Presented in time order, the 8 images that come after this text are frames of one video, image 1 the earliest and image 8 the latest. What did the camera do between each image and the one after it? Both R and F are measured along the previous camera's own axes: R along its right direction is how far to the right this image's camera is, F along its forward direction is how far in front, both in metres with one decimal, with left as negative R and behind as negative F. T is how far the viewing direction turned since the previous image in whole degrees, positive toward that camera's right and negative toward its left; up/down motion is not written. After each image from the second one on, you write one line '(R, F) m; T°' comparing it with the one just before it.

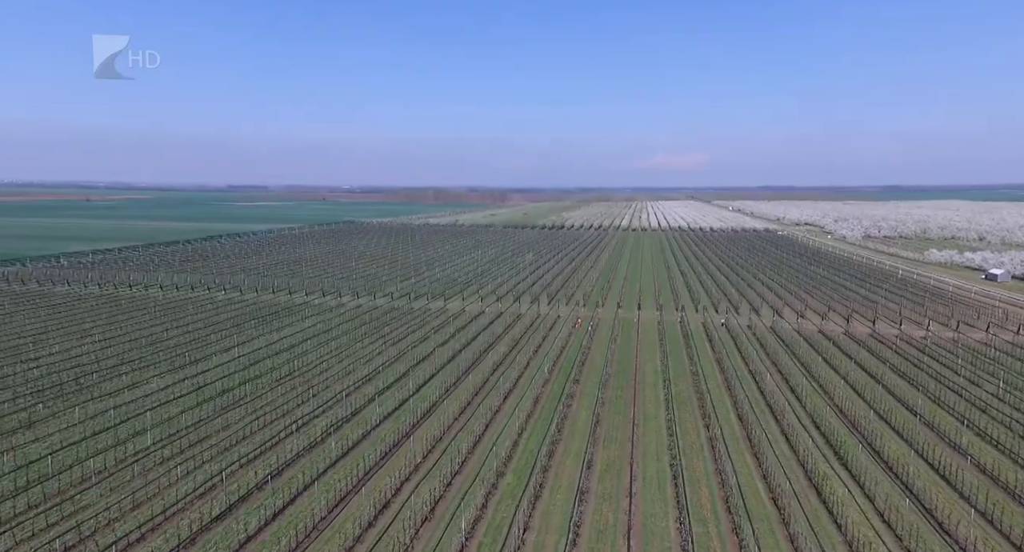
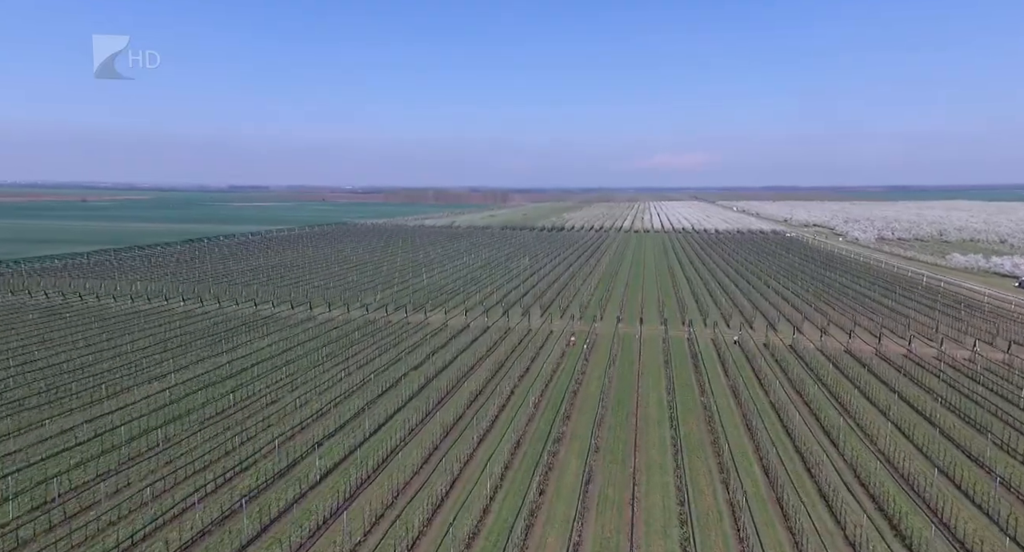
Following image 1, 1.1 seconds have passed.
(+0.5, +2.3) m; 0°
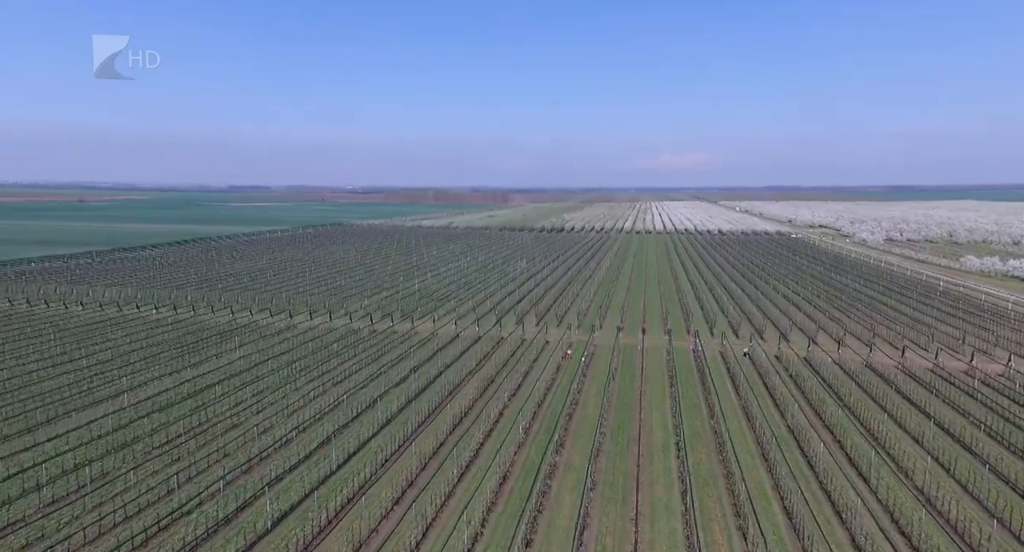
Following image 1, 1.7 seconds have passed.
(+0.3, +1.3) m; 0°
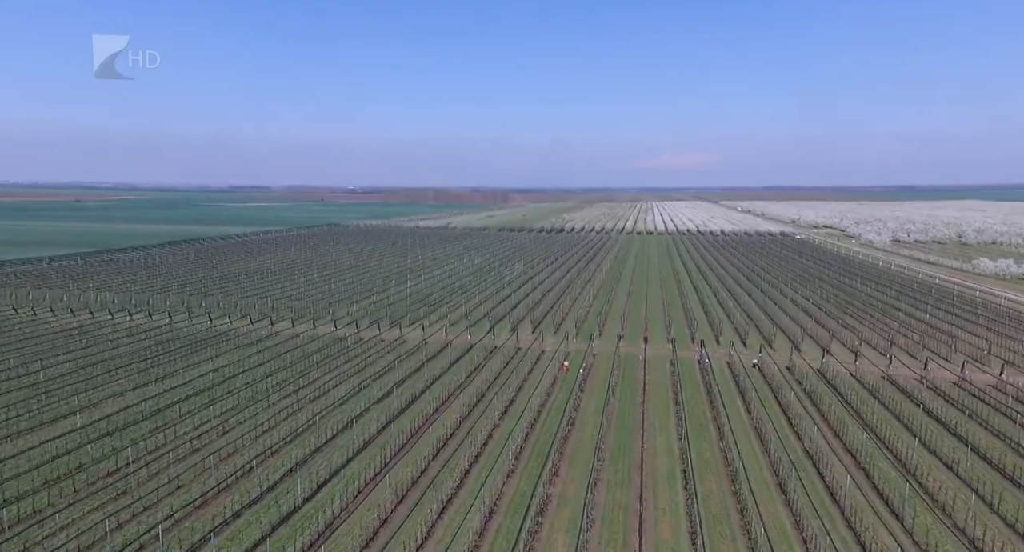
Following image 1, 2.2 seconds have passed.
(+0.2, +1.1) m; 0°
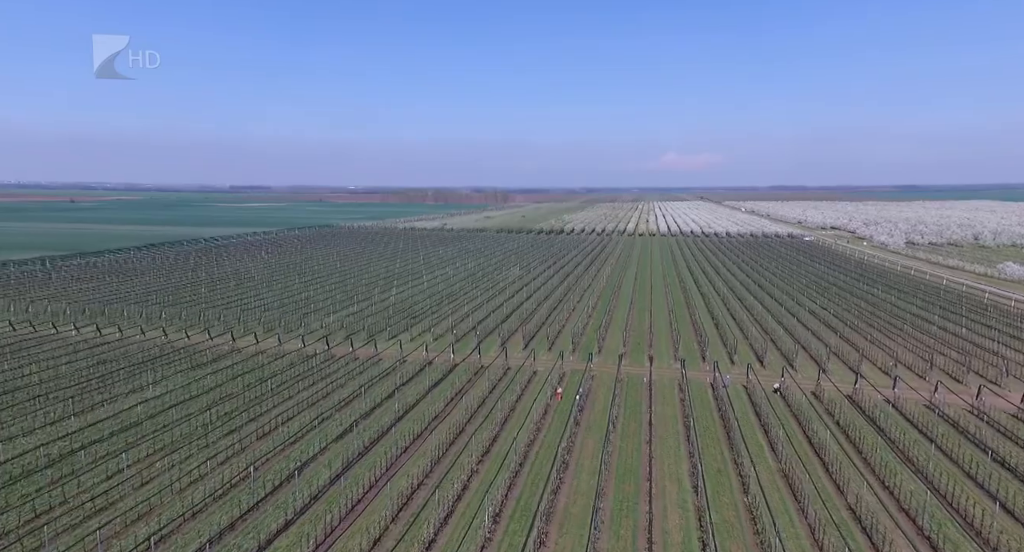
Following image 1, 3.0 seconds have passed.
(+0.4, +2.0) m; 0°
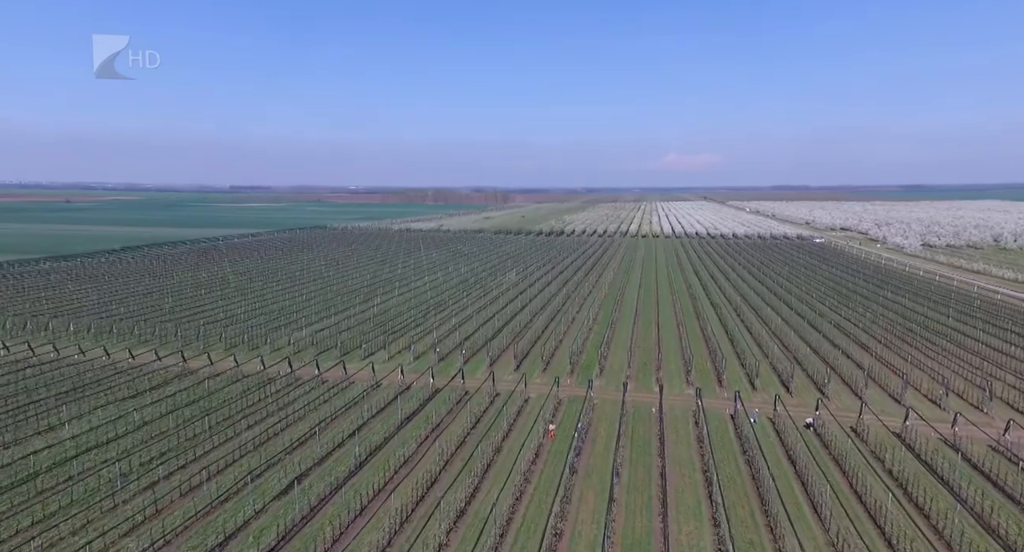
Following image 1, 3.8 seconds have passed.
(+0.3, +2.1) m; 0°
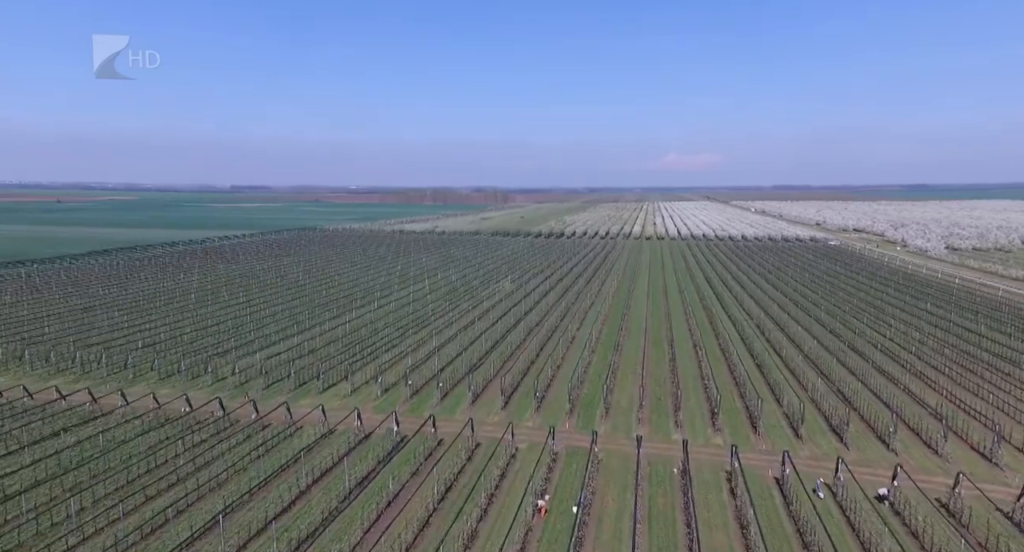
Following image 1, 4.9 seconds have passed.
(+0.3, +2.8) m; 0°
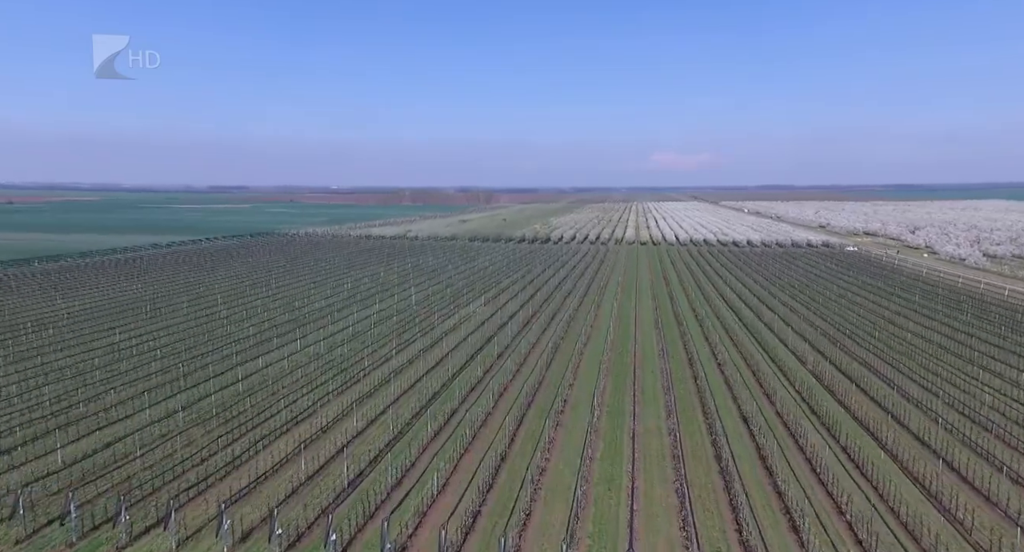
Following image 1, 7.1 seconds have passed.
(+0.5, +6.0) m; +2°
